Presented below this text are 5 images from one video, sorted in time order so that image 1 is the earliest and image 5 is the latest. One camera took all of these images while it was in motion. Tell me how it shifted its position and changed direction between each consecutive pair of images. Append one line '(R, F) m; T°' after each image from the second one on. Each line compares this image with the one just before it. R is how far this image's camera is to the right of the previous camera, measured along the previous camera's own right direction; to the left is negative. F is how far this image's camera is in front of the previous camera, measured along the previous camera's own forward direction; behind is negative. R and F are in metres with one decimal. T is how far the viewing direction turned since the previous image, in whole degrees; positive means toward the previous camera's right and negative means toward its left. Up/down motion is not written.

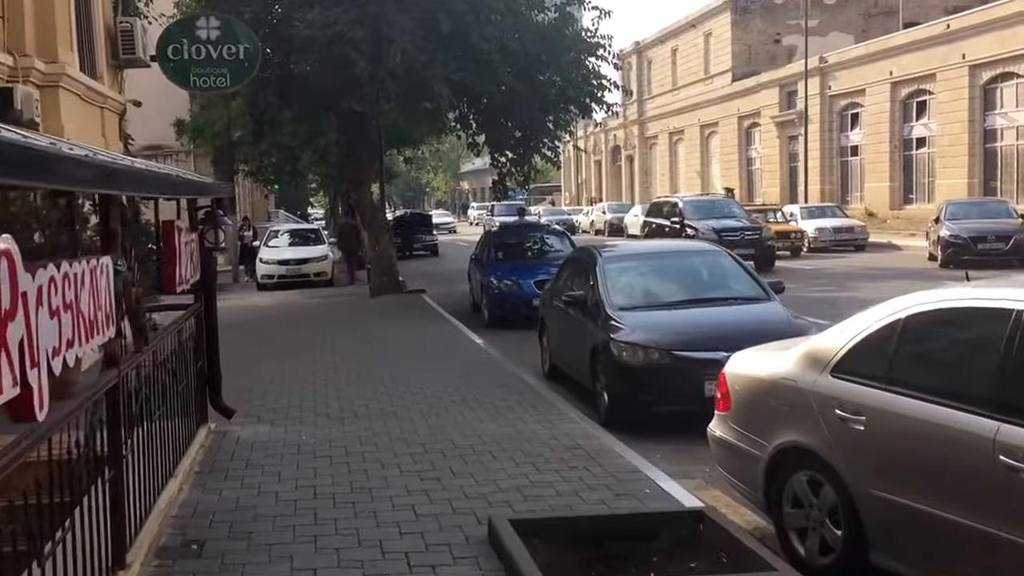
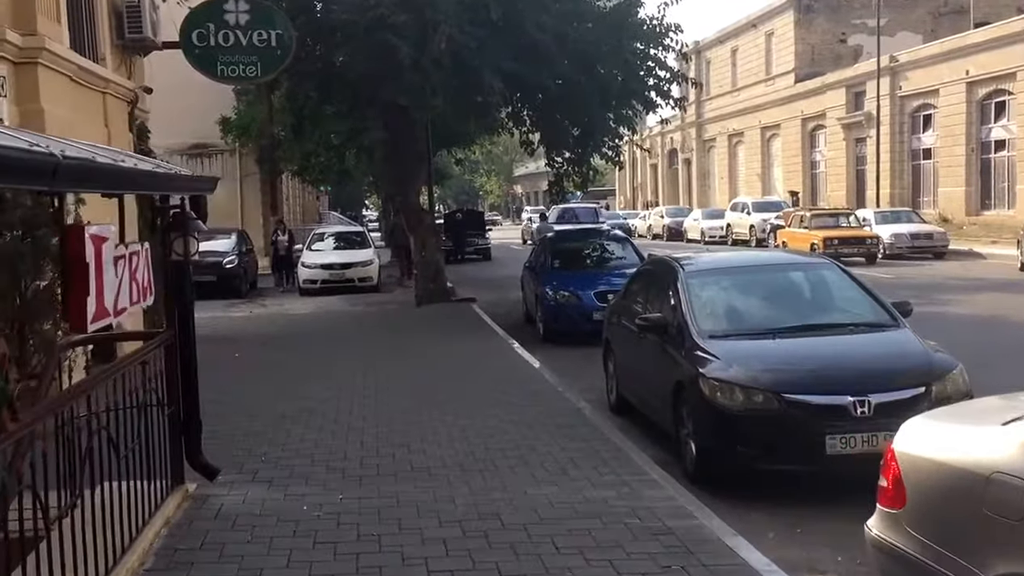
(-0.1, +1.9) m; -2°
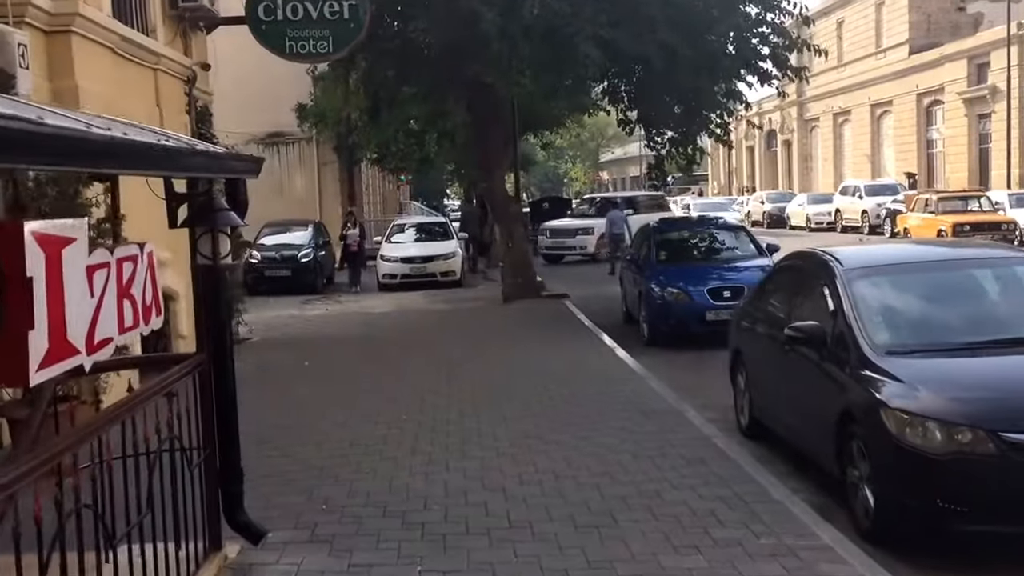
(-0.2, +1.6) m; -4°
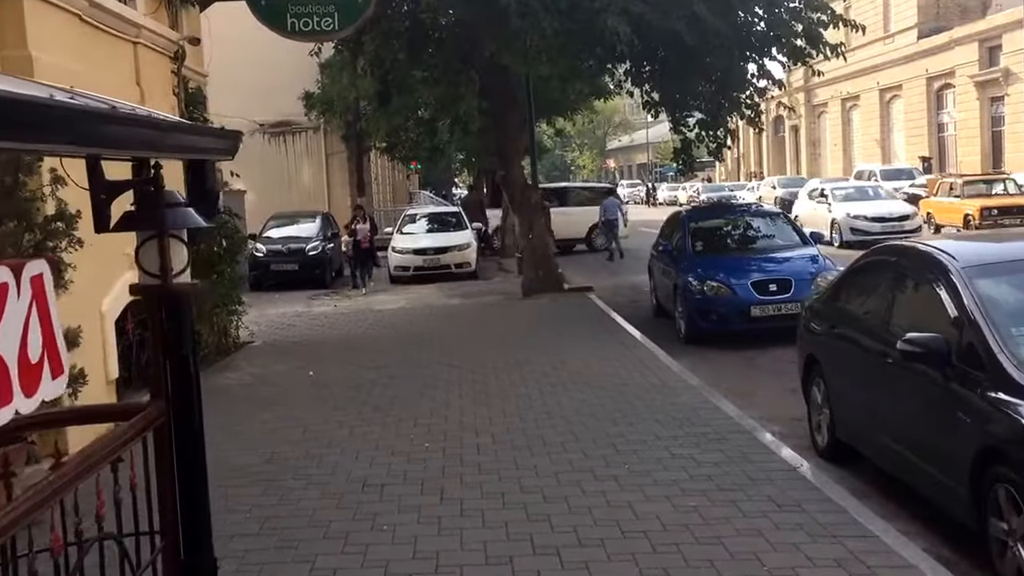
(-0.2, +1.3) m; 0°
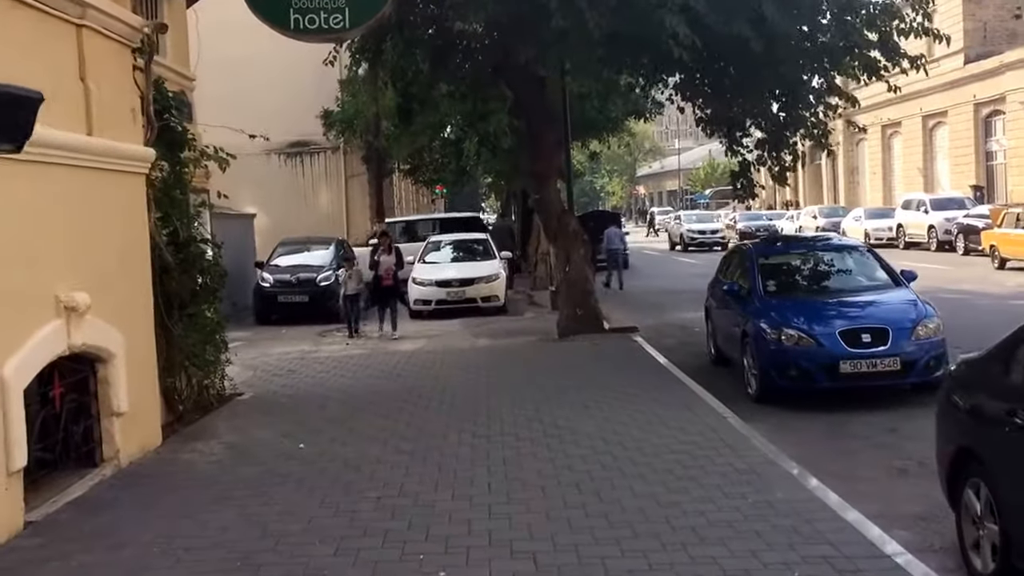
(-0.1, +2.1) m; -1°
